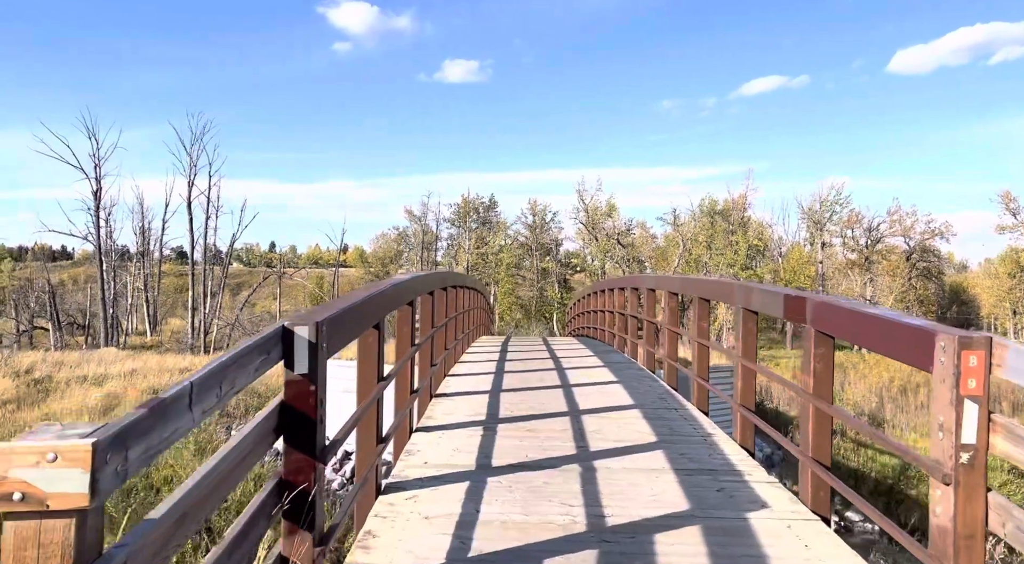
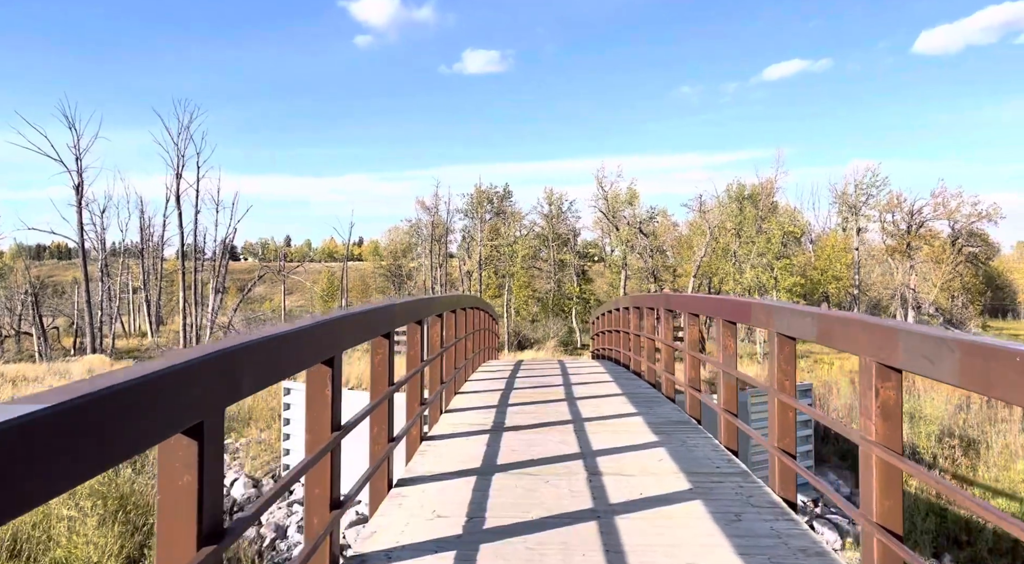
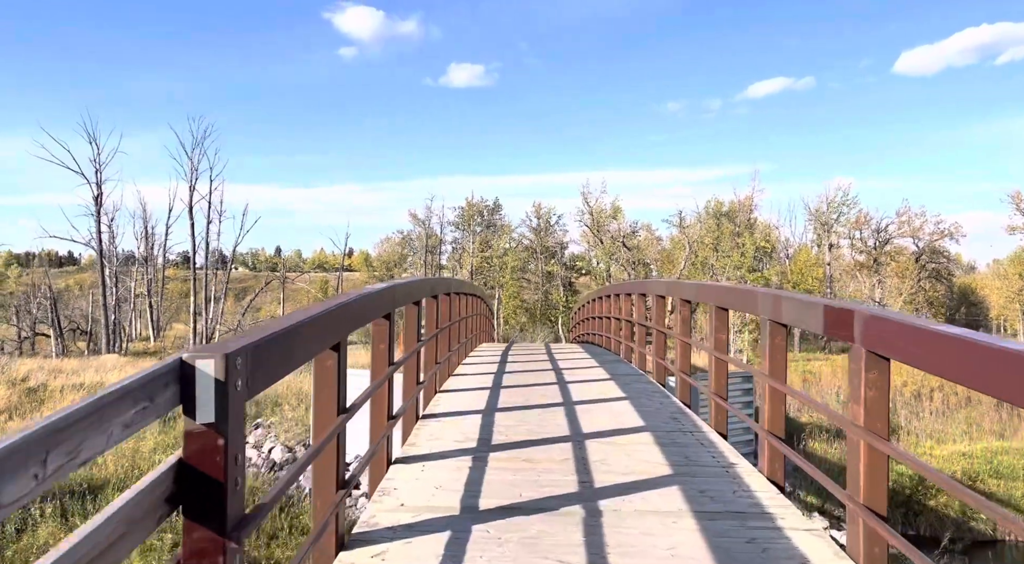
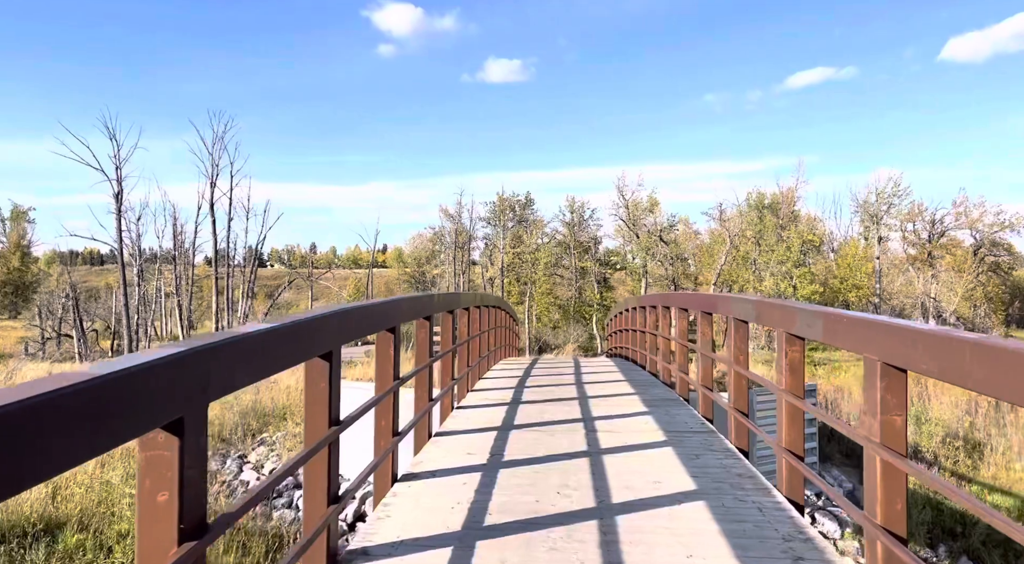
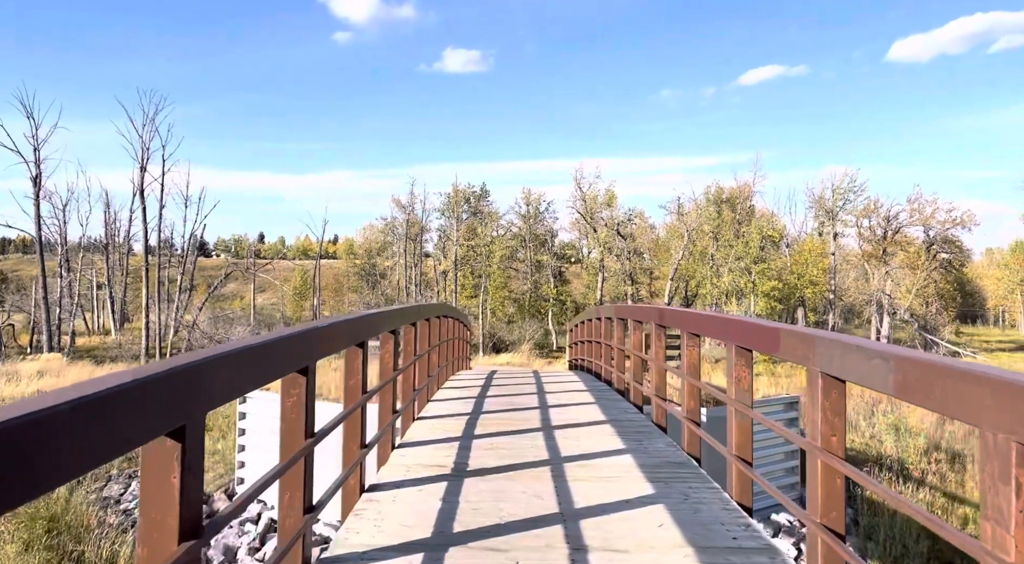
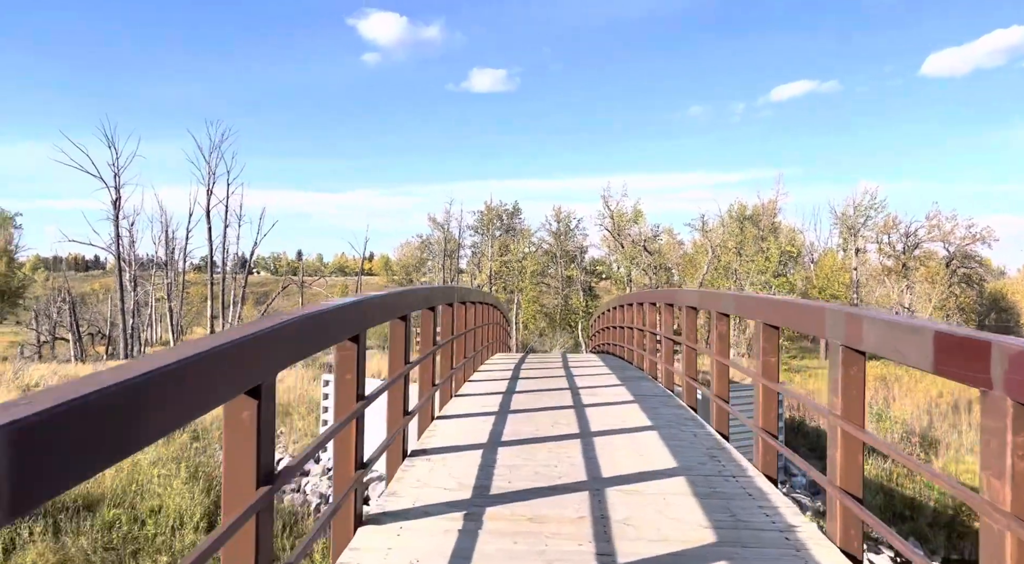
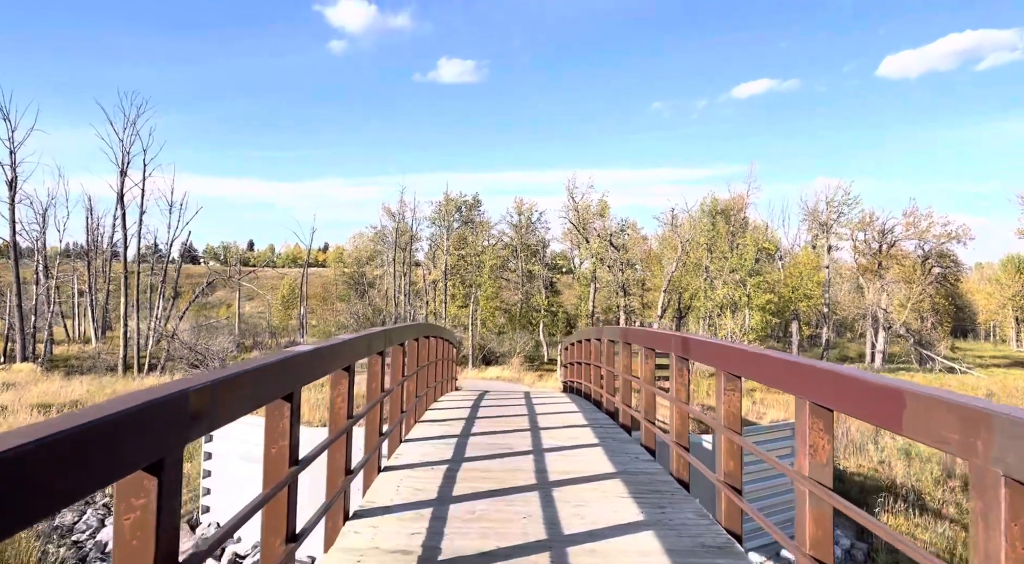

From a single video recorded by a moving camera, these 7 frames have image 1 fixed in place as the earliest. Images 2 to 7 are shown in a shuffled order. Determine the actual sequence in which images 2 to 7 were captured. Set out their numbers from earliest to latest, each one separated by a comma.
3, 6, 4, 2, 5, 7
